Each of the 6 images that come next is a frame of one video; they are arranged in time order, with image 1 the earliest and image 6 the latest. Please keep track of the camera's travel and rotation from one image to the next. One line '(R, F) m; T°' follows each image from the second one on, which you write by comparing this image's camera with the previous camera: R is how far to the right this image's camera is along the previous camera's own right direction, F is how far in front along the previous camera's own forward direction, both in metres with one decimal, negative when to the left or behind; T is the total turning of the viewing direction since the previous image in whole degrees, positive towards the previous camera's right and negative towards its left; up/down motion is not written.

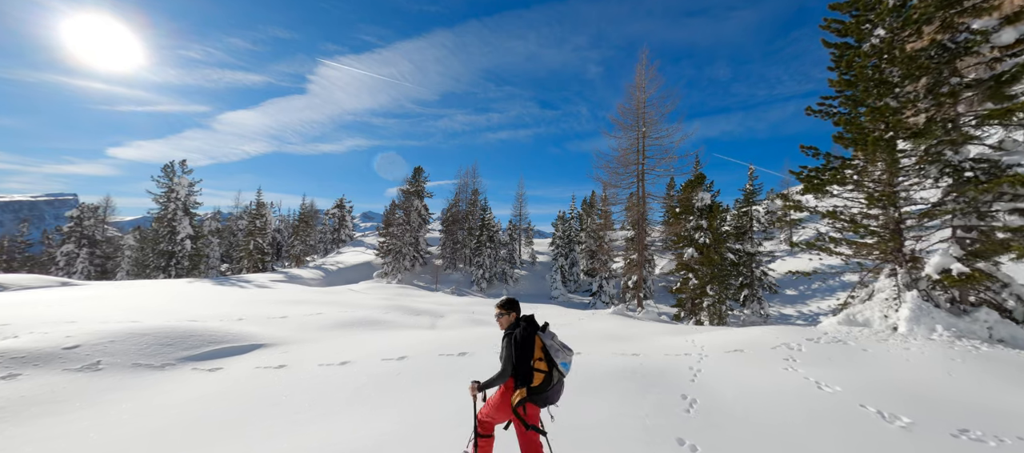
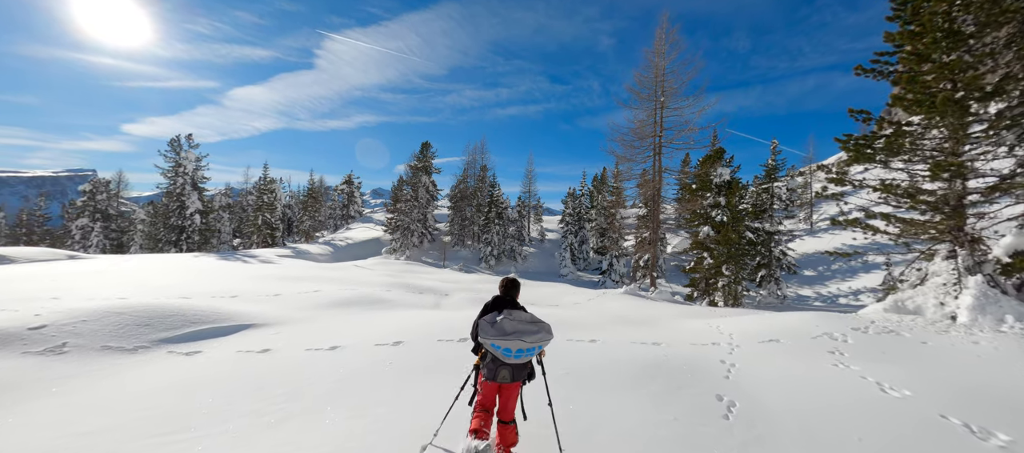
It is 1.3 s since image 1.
(0.0, +1.0) m; -1°
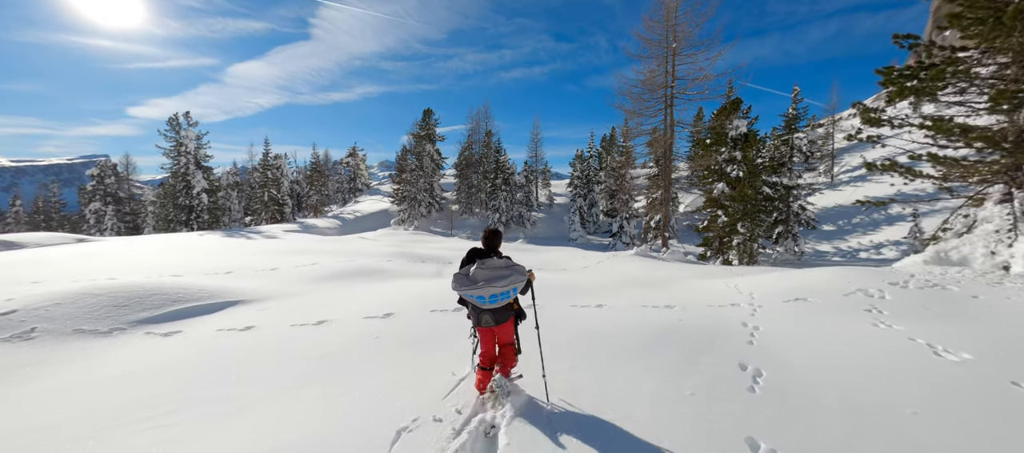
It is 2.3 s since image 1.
(+0.3, +0.7) m; -2°
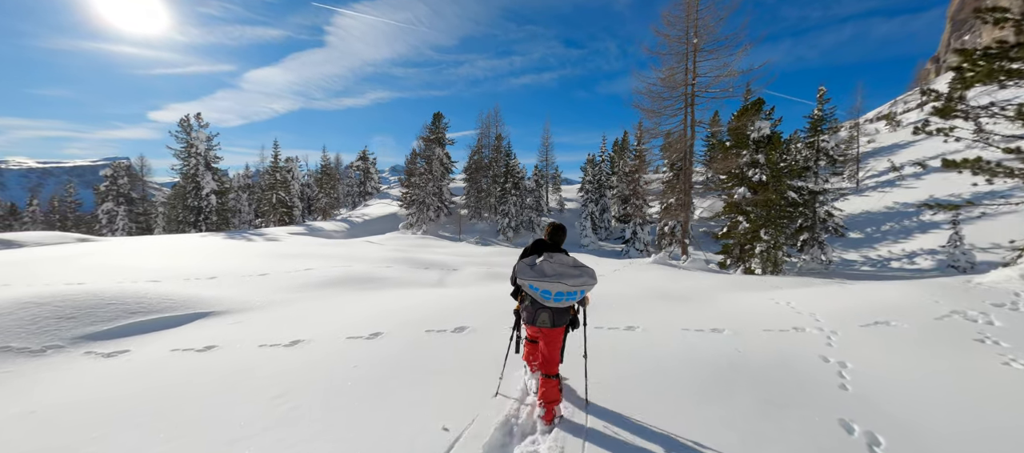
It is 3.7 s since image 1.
(-0.1, +1.2) m; -1°
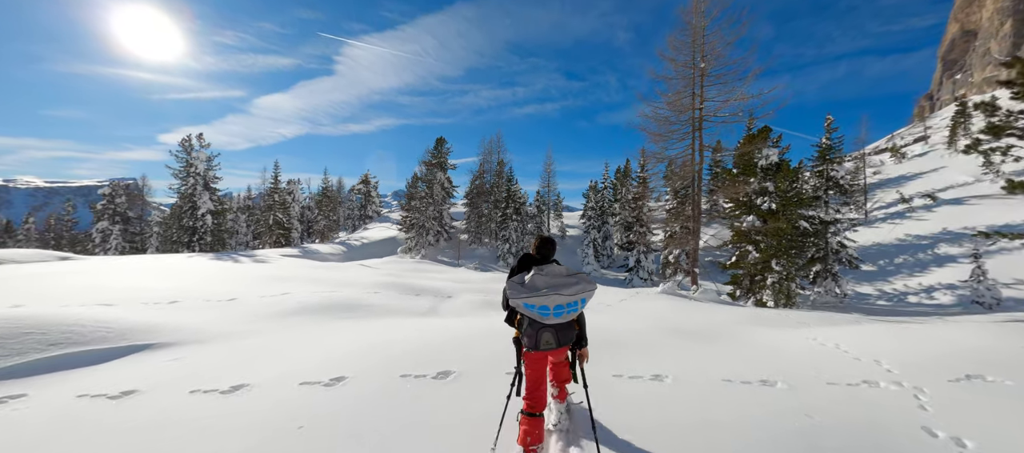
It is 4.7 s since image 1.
(0.0, +1.0) m; 0°
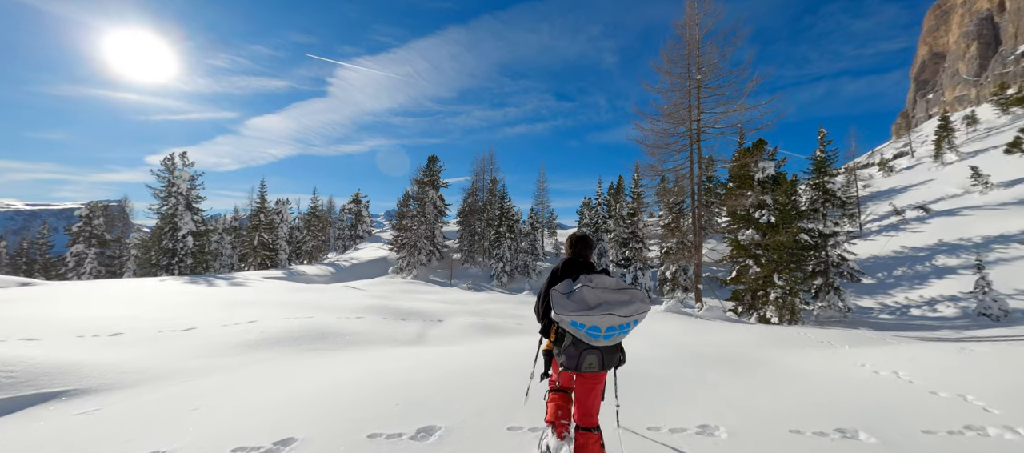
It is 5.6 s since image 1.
(-0.1, +1.0) m; +1°
